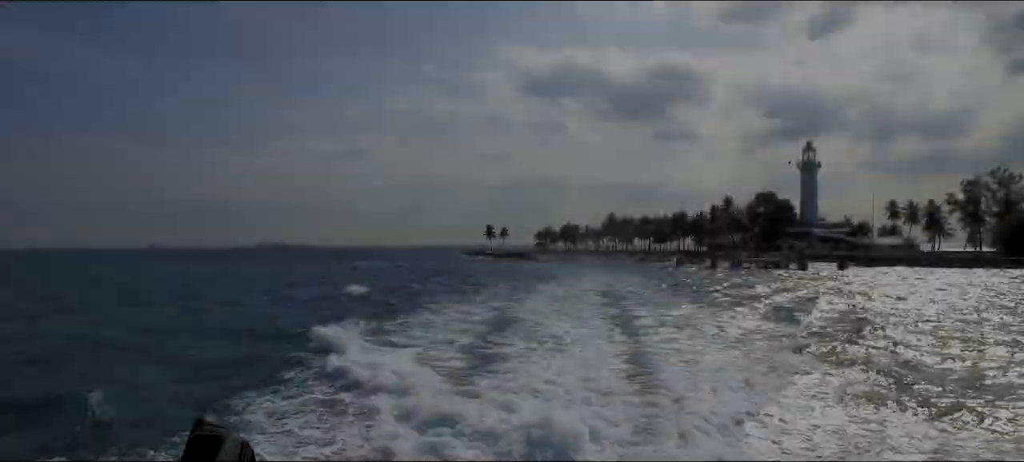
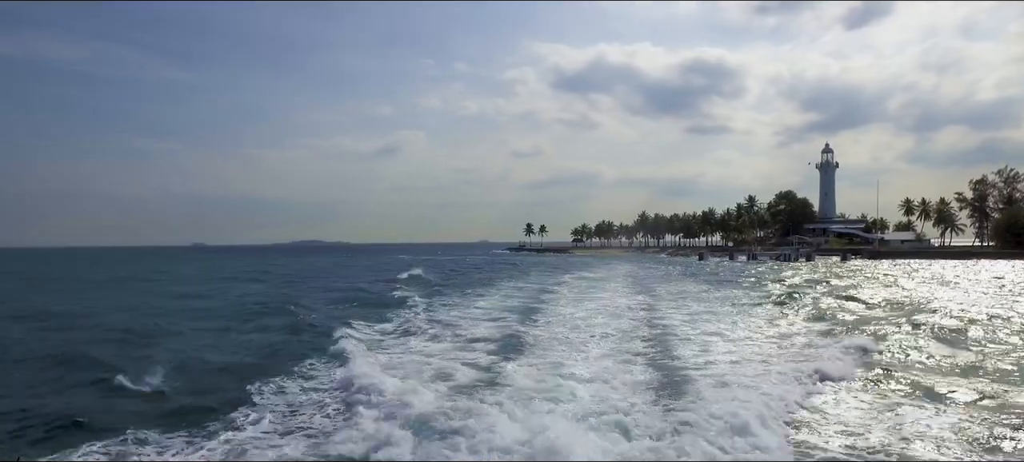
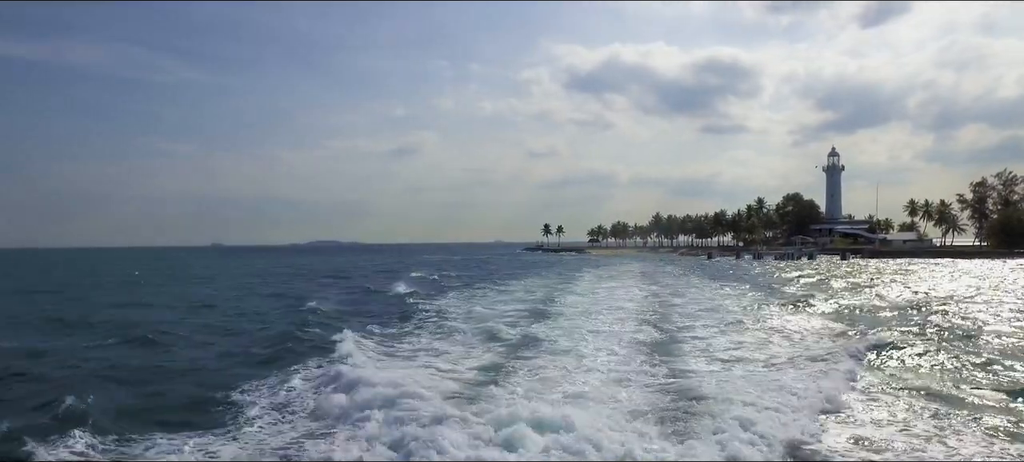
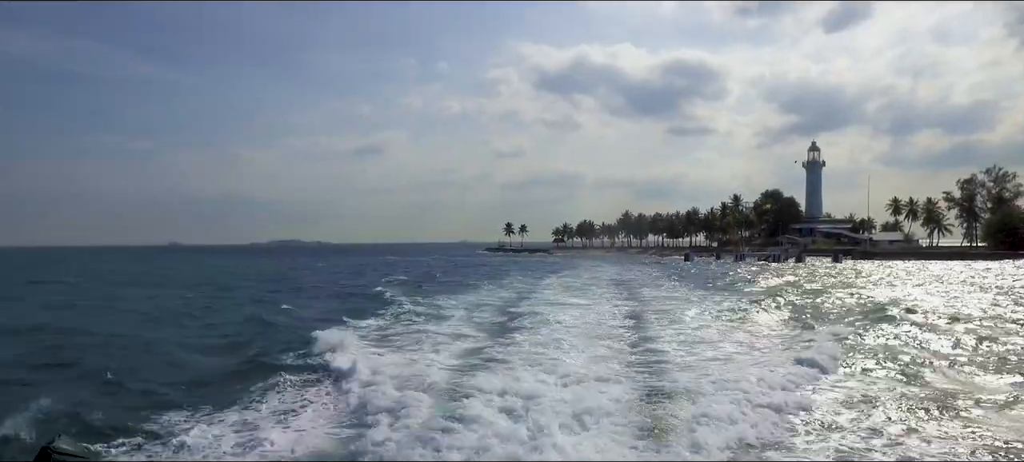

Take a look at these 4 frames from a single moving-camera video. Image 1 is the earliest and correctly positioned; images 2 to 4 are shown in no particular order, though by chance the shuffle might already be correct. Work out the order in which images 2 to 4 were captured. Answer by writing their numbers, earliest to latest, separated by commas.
4, 2, 3
